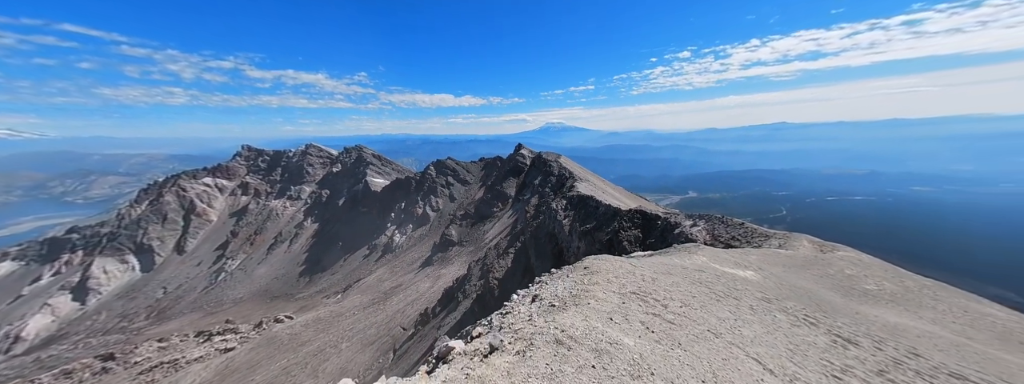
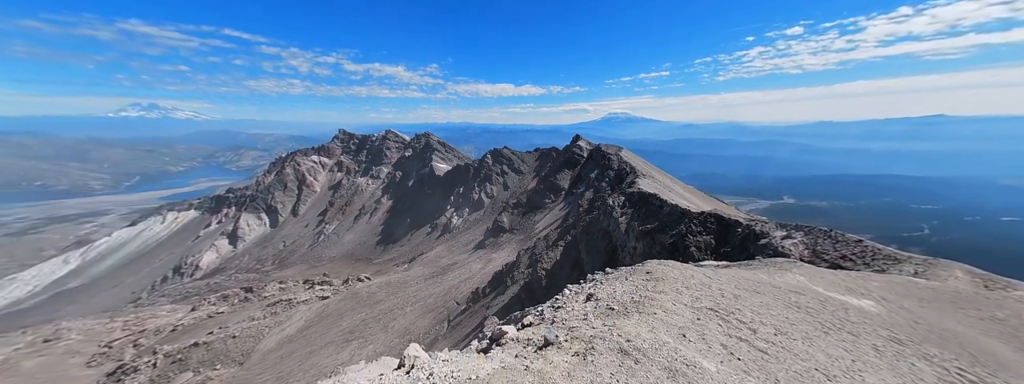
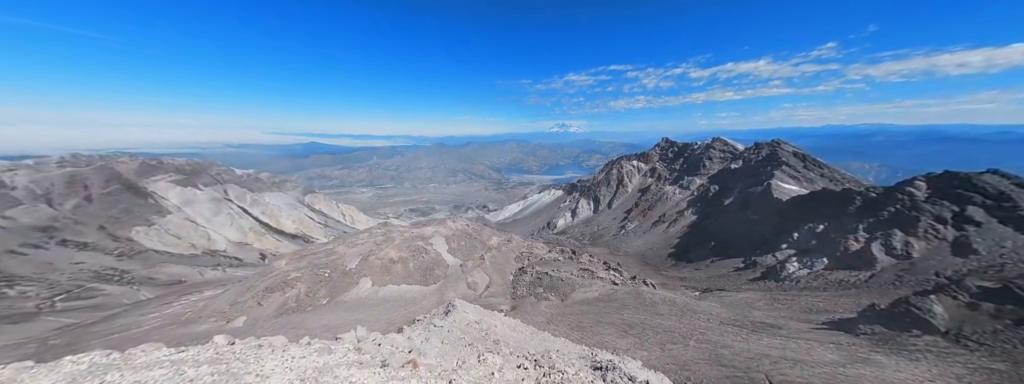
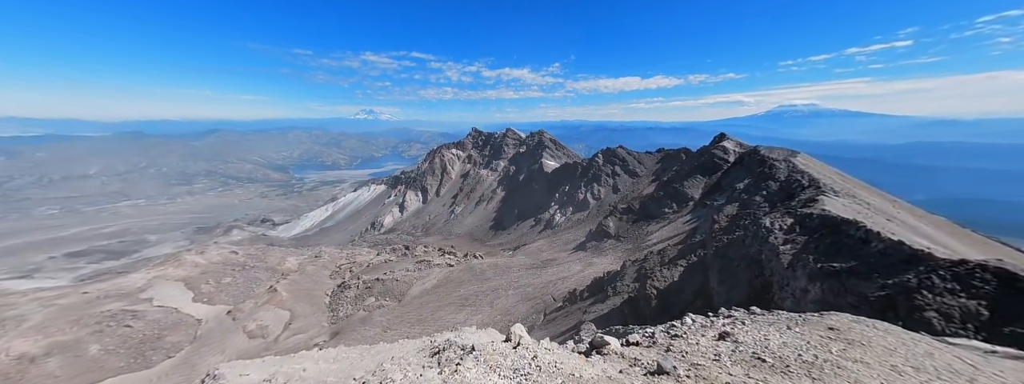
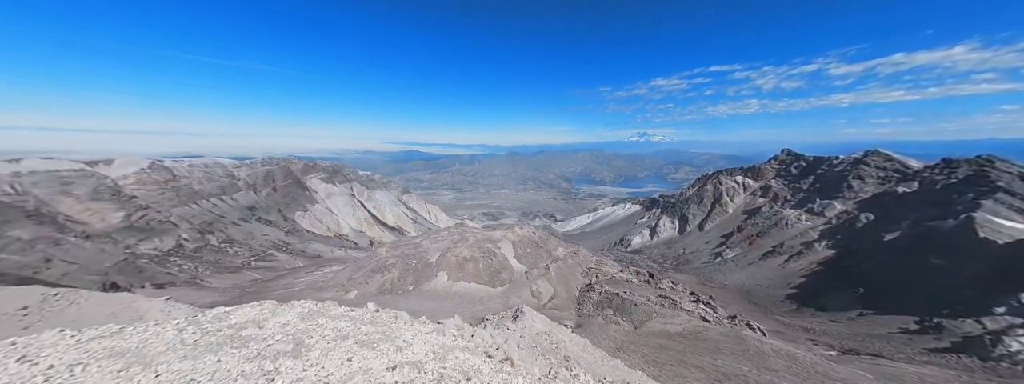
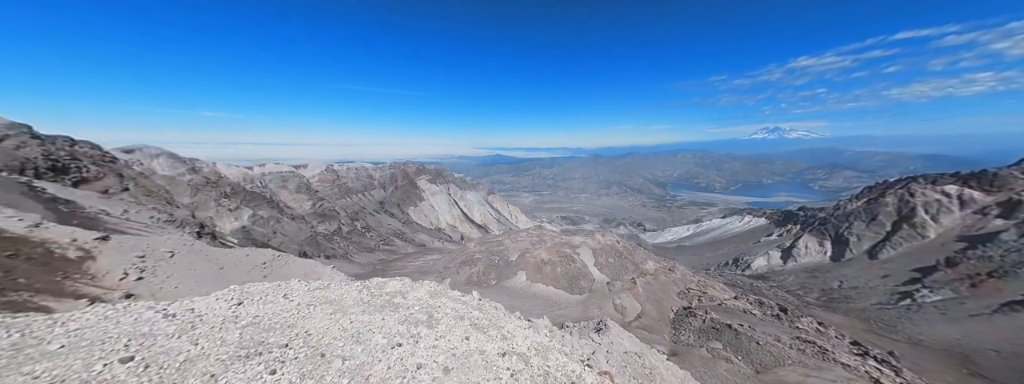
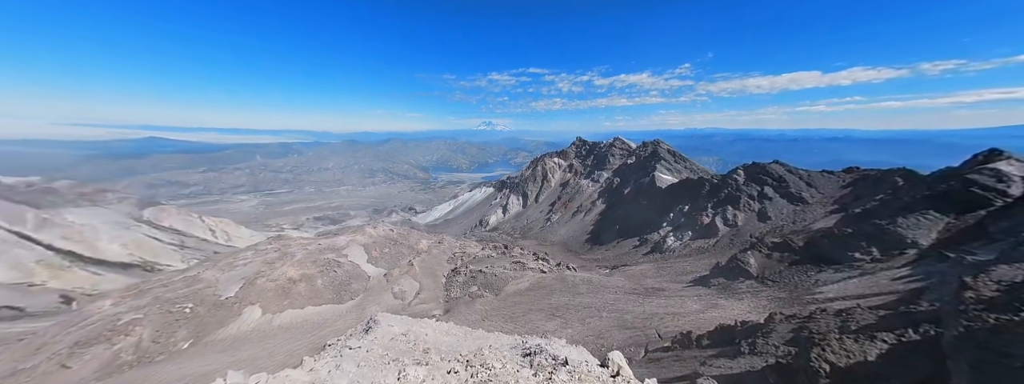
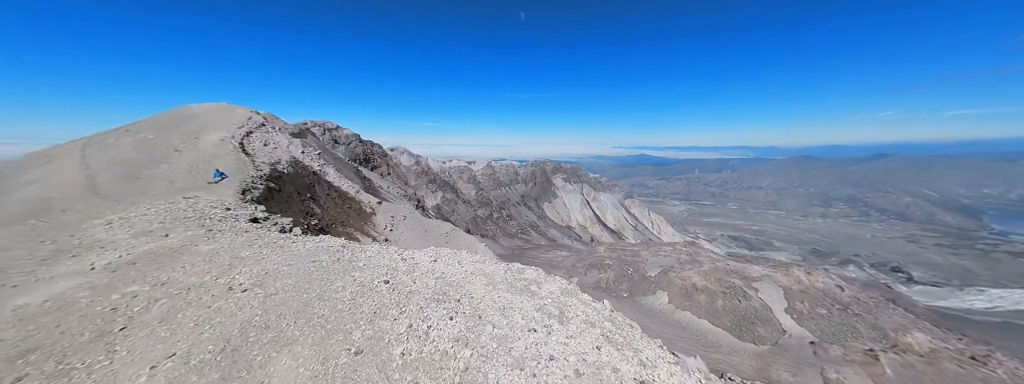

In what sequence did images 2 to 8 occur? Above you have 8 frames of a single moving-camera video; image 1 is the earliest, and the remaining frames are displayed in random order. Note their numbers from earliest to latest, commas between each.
2, 4, 7, 3, 5, 6, 8
